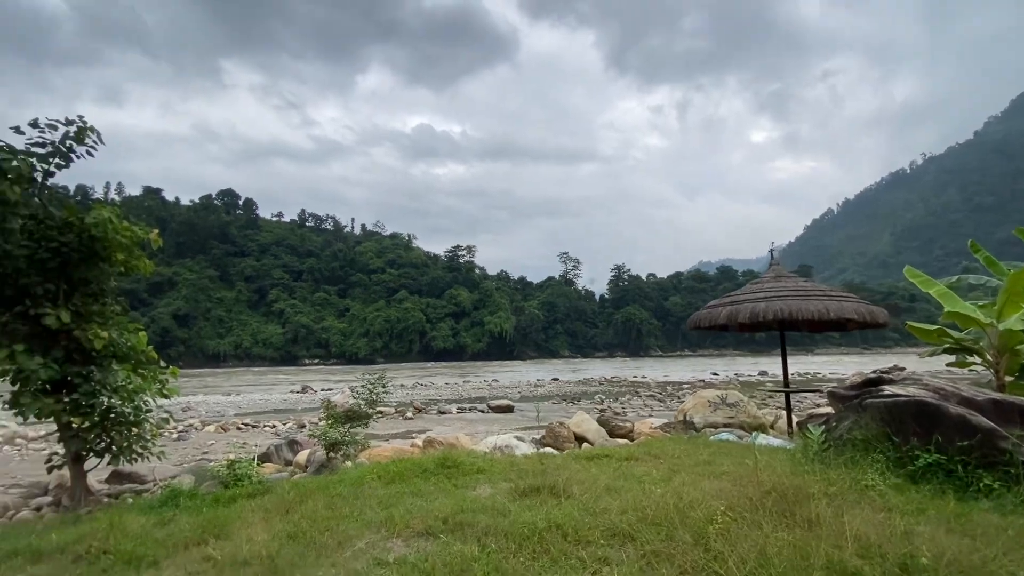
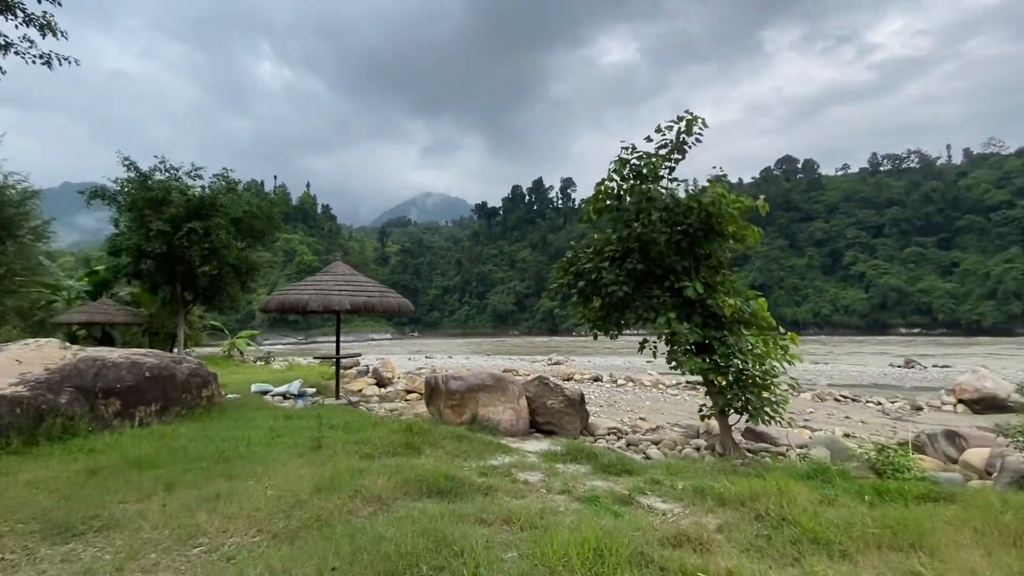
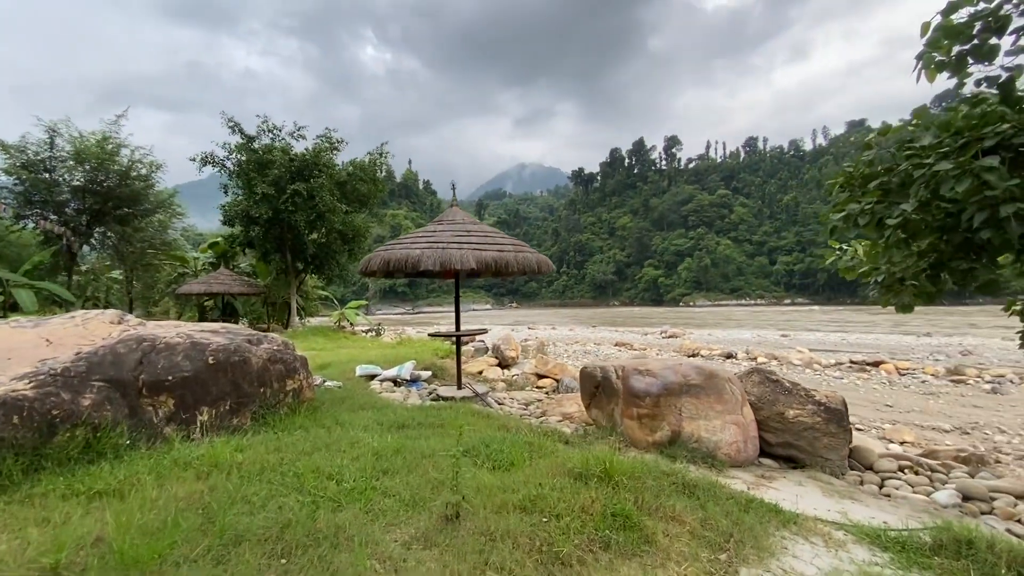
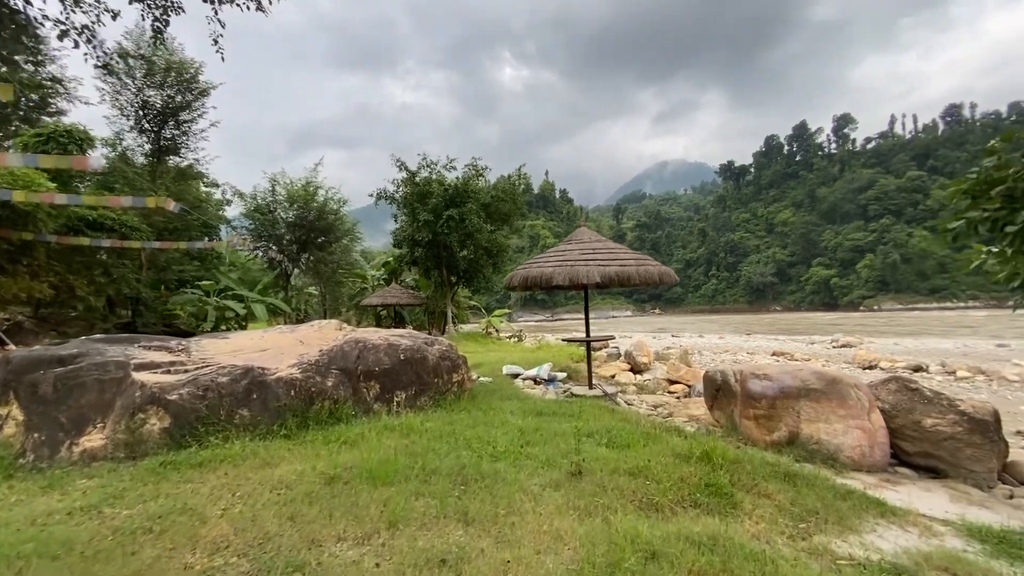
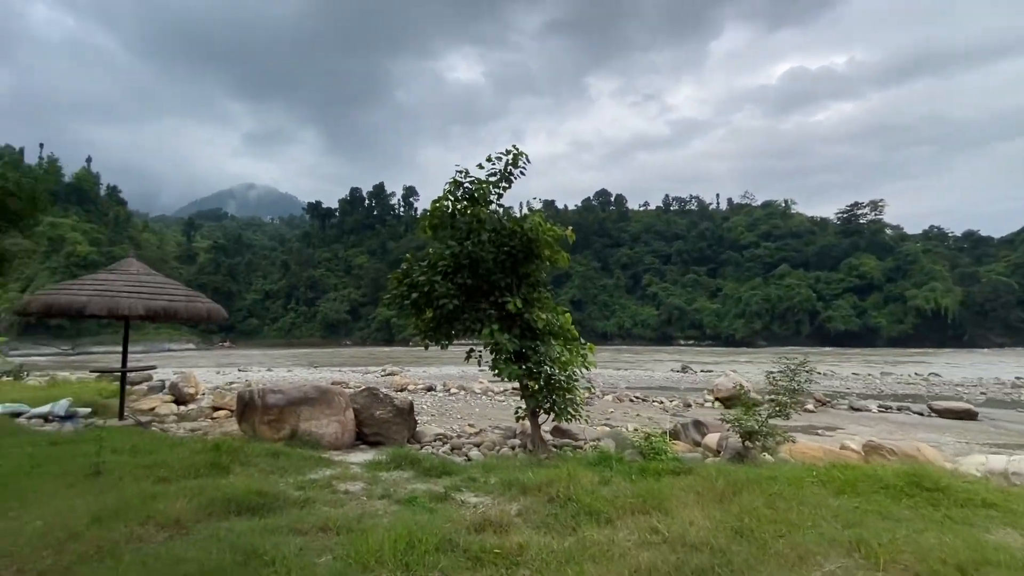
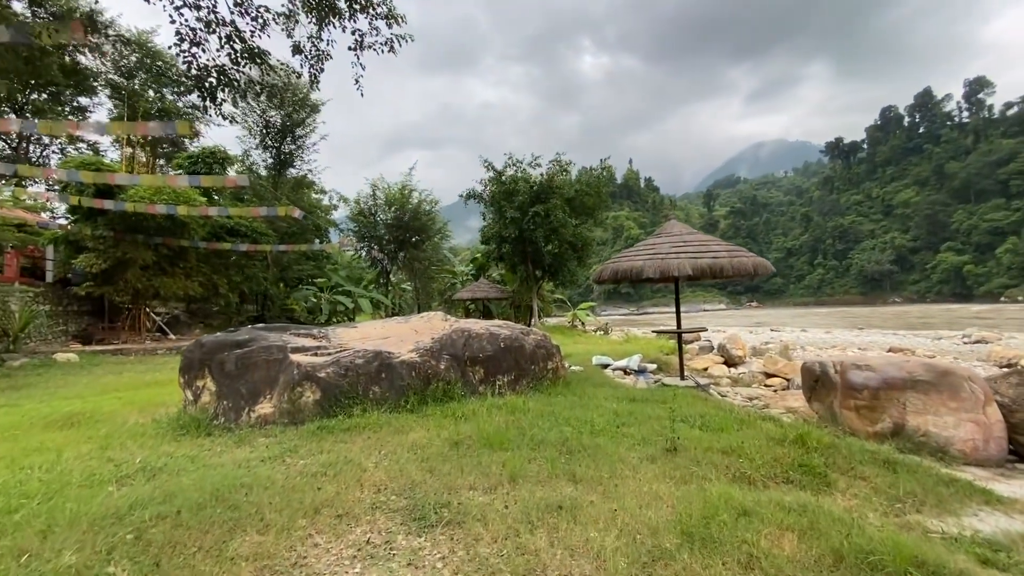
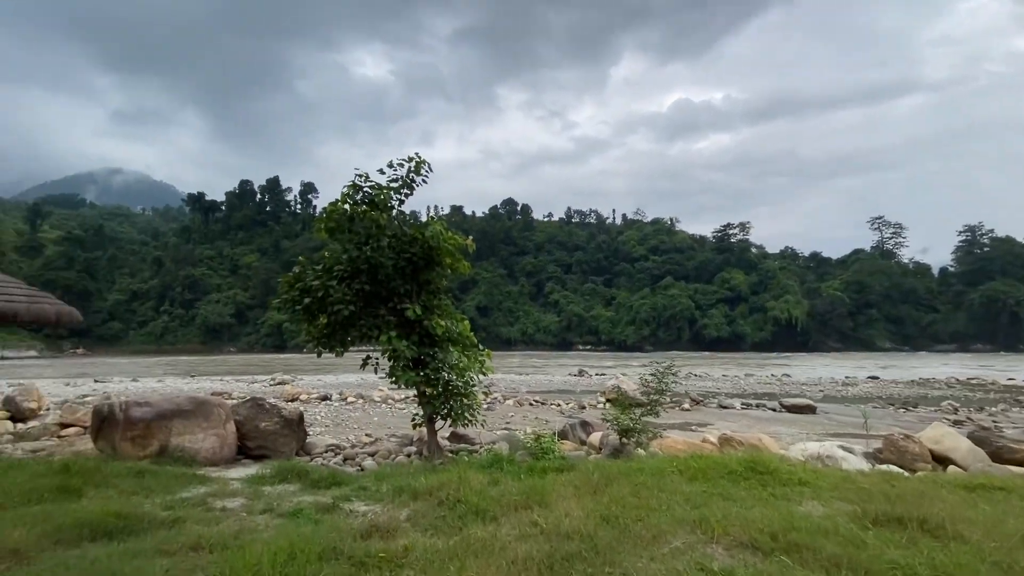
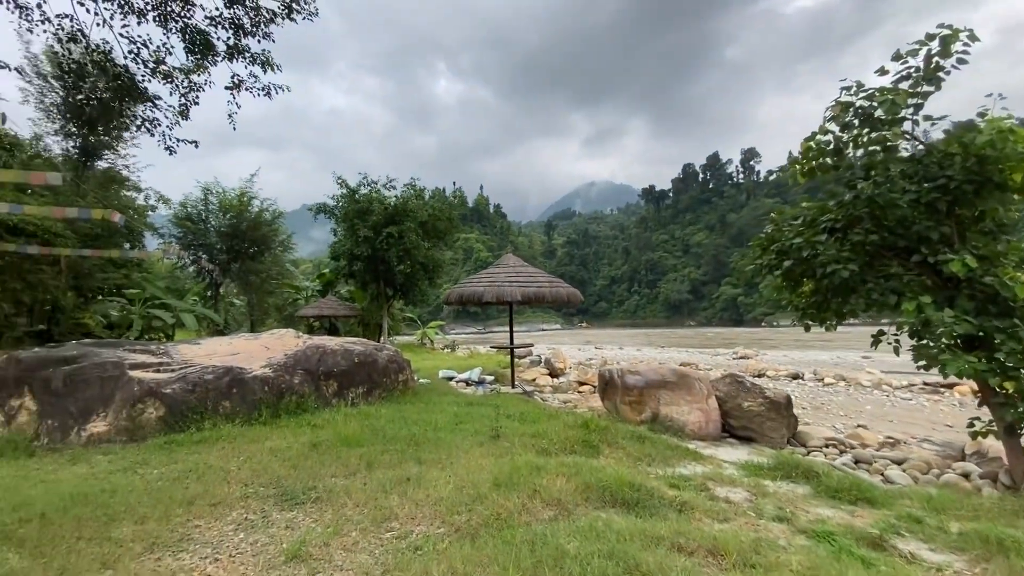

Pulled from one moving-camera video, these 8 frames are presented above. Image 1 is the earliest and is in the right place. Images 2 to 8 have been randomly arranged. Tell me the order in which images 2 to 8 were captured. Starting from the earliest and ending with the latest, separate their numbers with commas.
7, 5, 2, 8, 6, 4, 3
